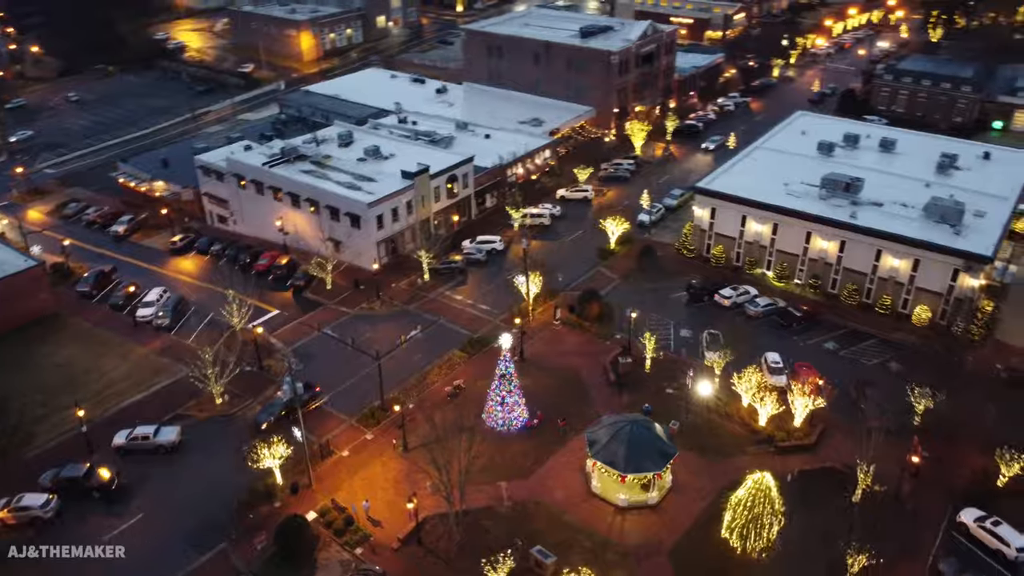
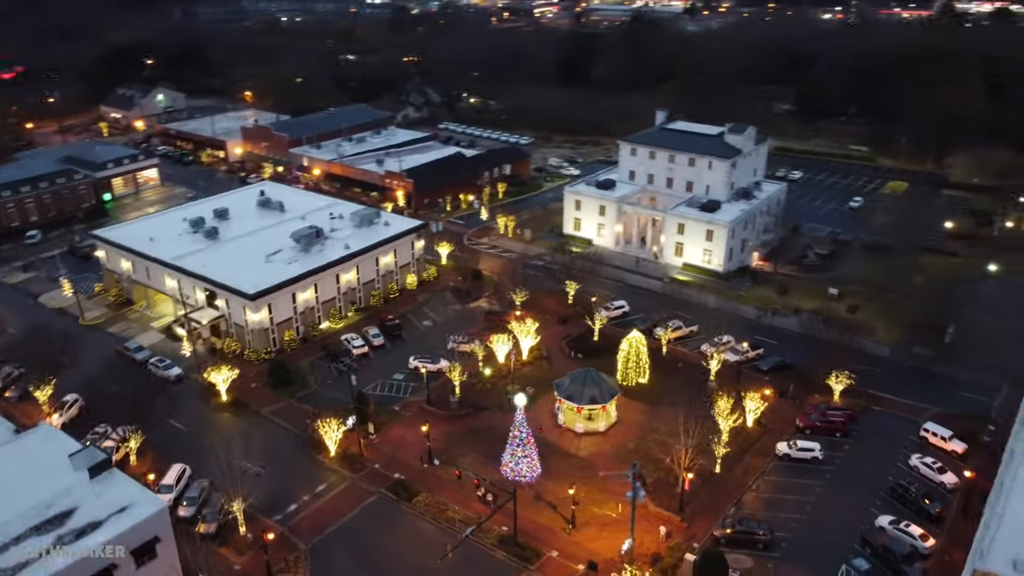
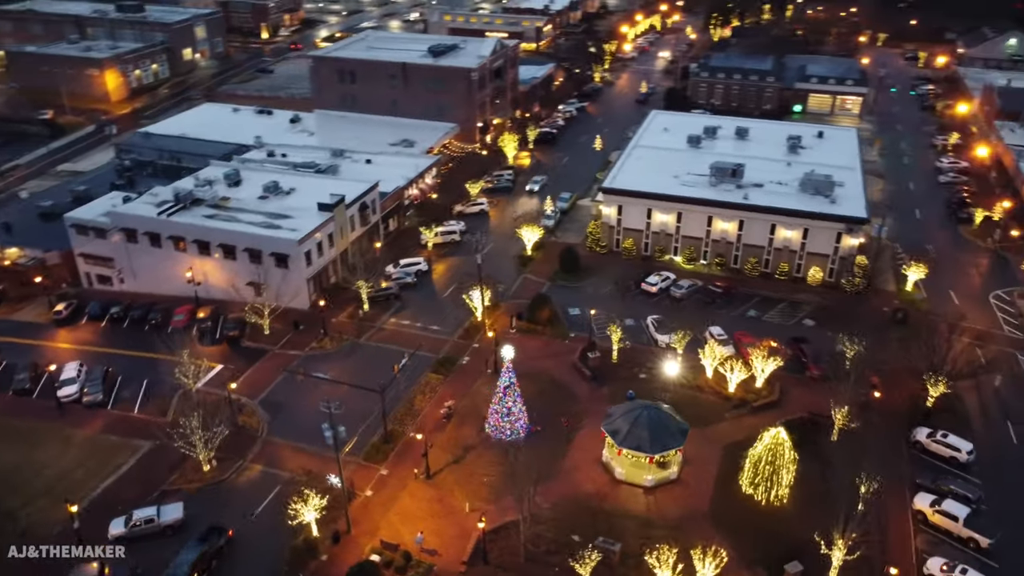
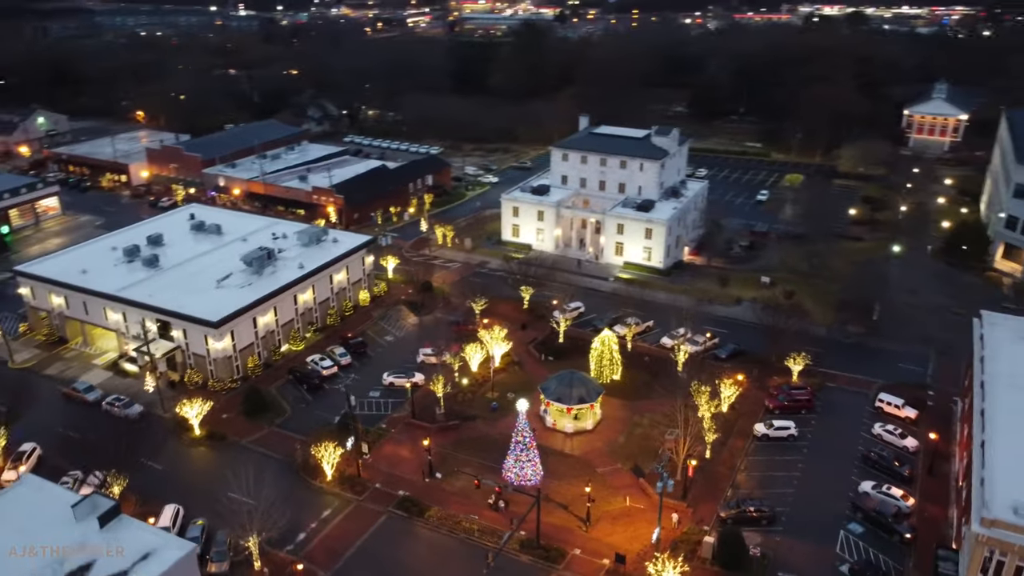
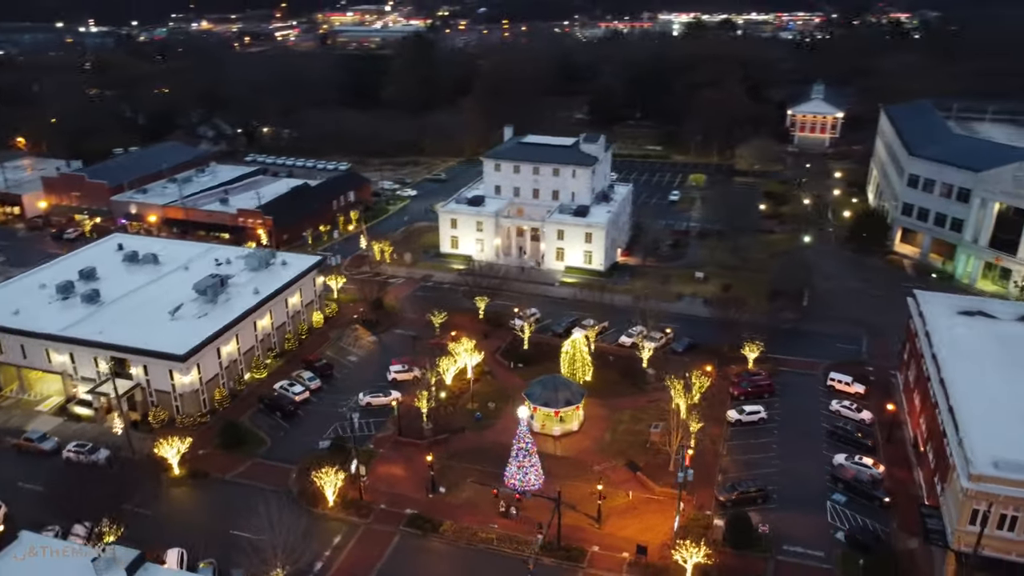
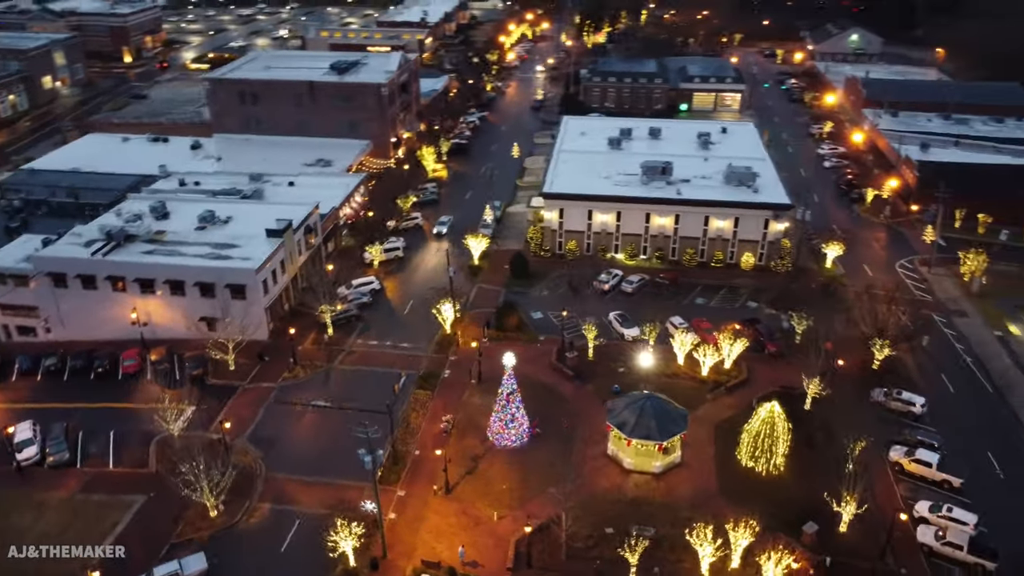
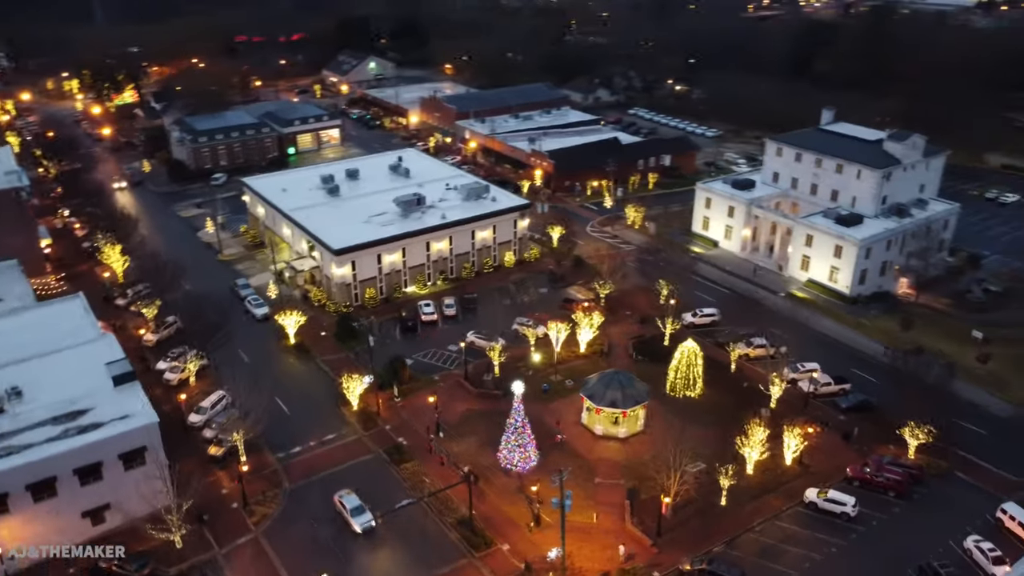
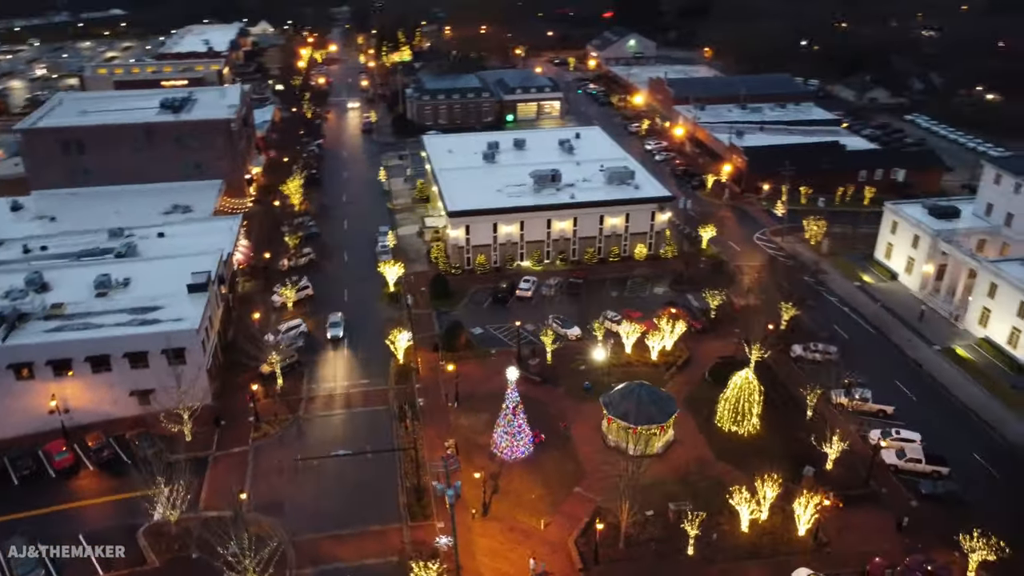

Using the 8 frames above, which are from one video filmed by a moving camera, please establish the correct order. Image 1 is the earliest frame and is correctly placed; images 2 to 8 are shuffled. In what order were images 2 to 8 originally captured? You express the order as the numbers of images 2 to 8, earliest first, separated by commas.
3, 6, 8, 7, 2, 4, 5
